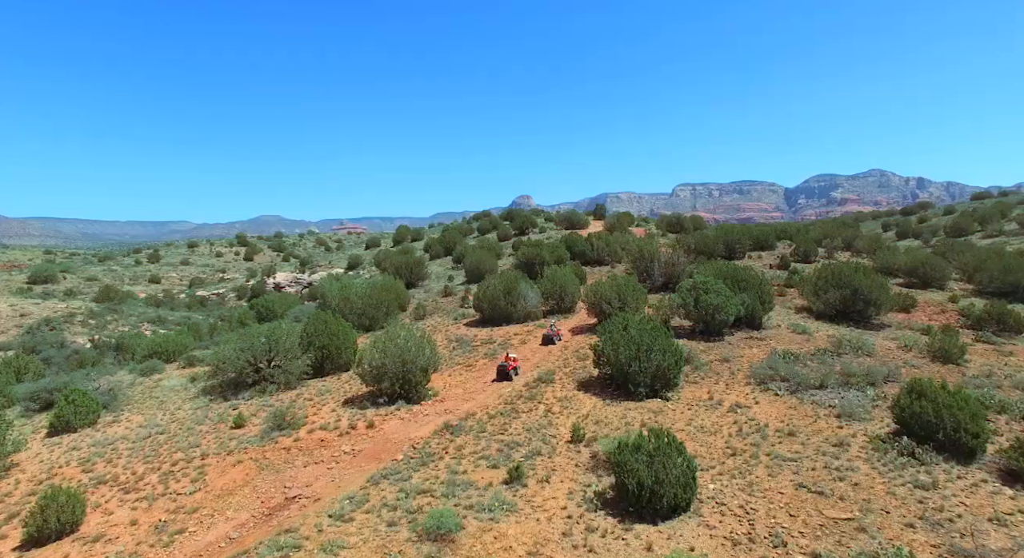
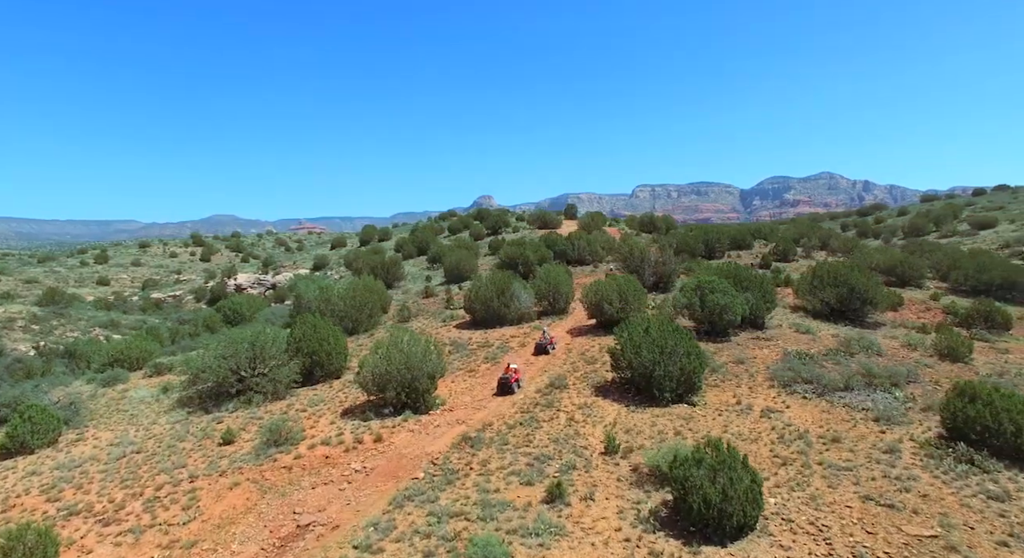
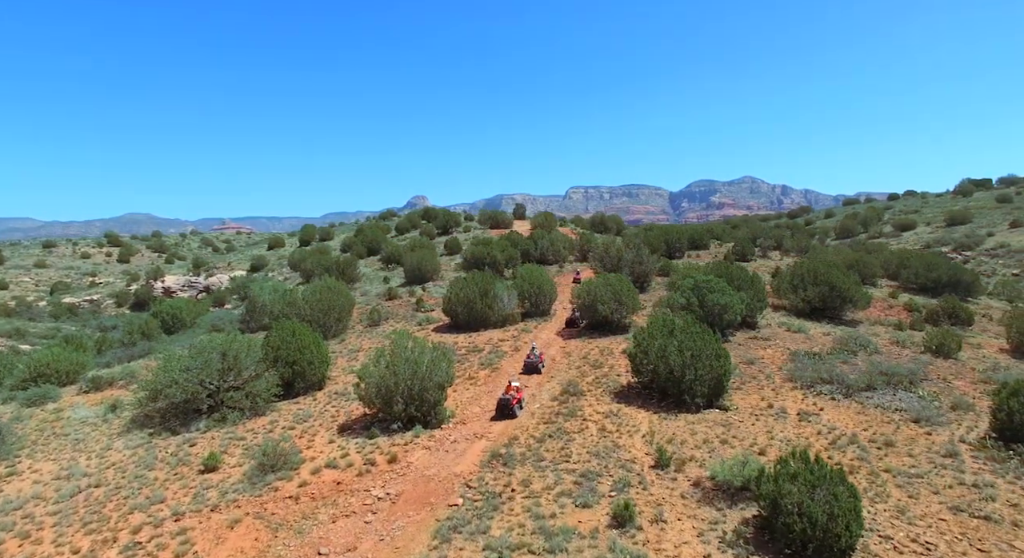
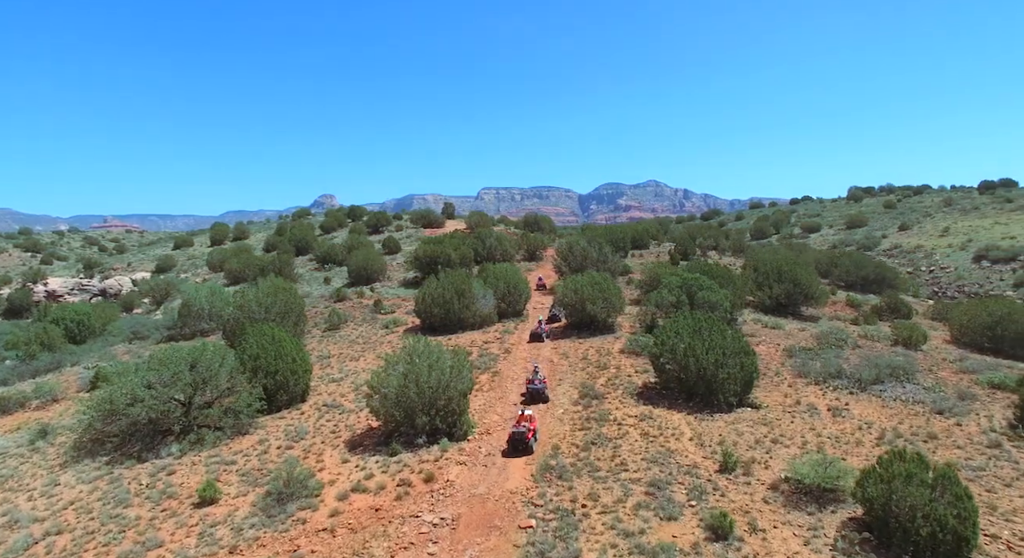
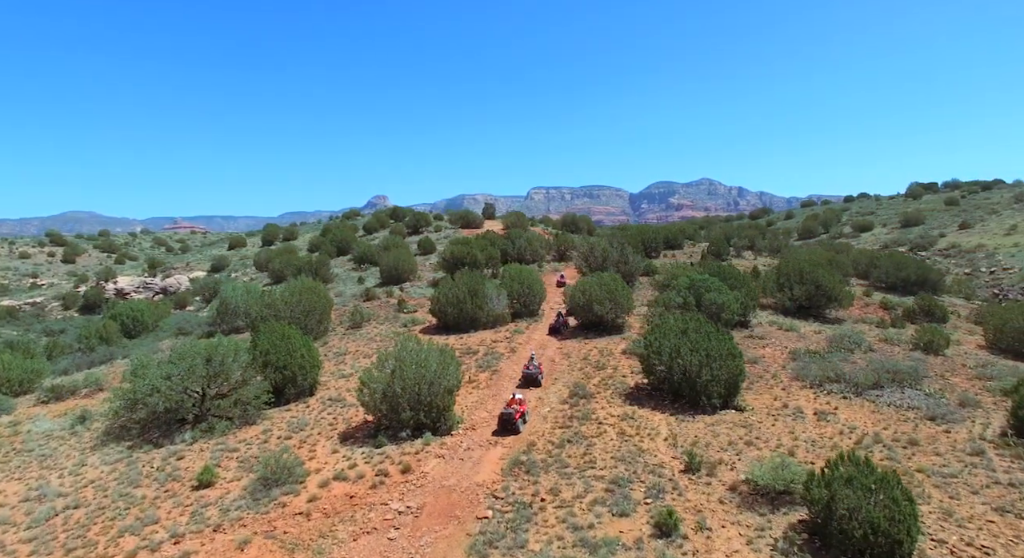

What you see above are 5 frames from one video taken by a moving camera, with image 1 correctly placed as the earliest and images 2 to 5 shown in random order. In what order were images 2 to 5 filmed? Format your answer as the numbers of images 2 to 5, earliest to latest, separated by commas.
2, 3, 5, 4
